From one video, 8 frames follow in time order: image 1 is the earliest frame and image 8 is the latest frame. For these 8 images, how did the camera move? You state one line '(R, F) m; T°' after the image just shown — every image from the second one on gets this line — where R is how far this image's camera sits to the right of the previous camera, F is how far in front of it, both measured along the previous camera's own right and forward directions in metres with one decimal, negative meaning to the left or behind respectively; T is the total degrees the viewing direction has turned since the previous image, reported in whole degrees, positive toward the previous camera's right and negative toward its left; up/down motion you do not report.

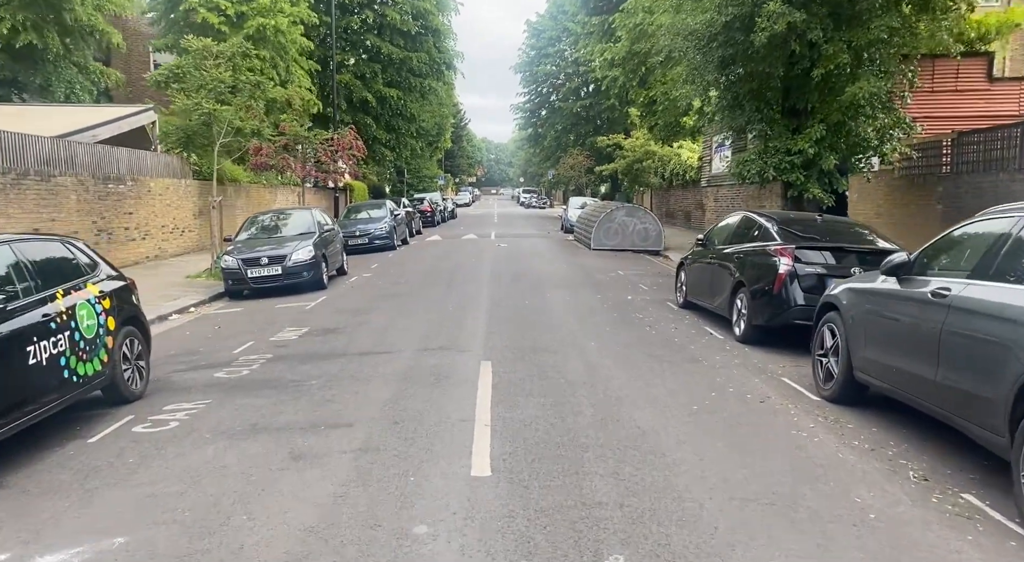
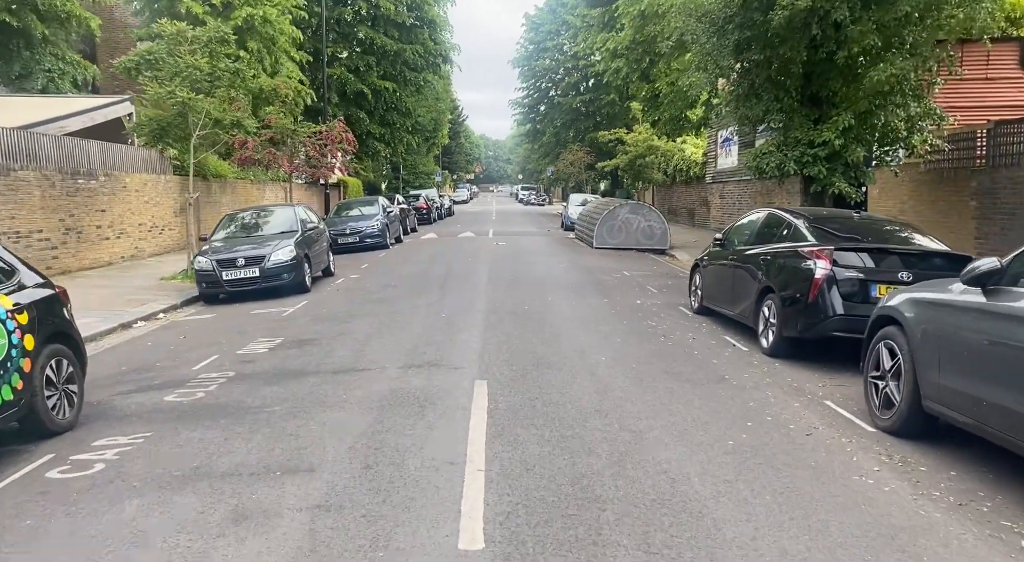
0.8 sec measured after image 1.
(0.0, +1.0) m; 0°
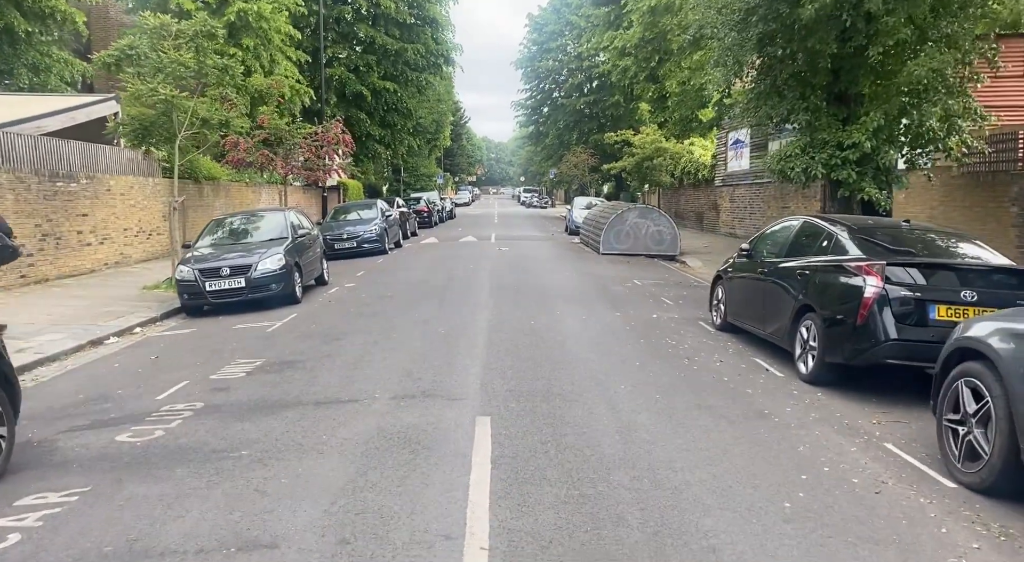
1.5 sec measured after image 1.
(0.0, +0.9) m; 0°
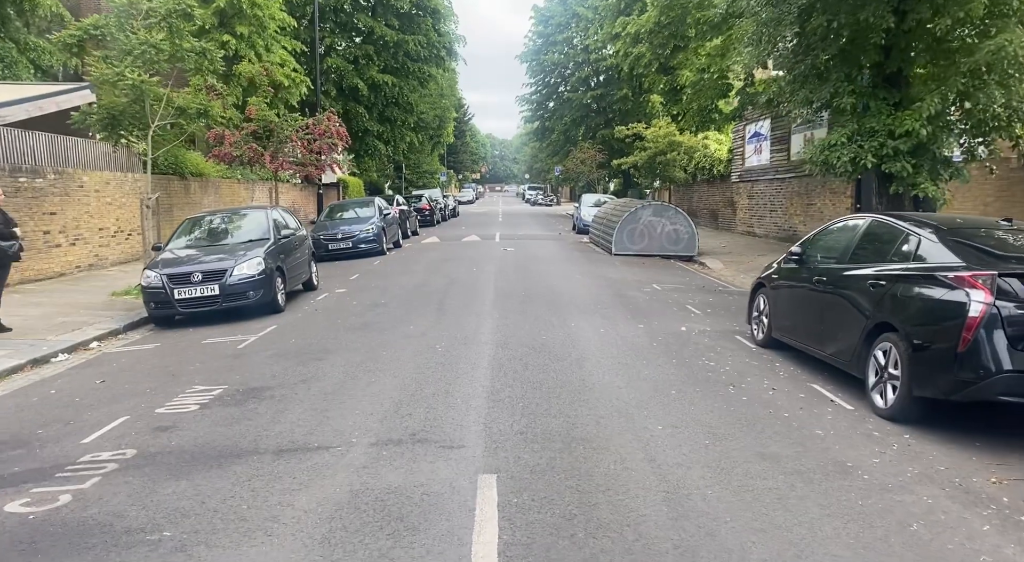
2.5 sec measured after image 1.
(-0.1, +1.3) m; 0°
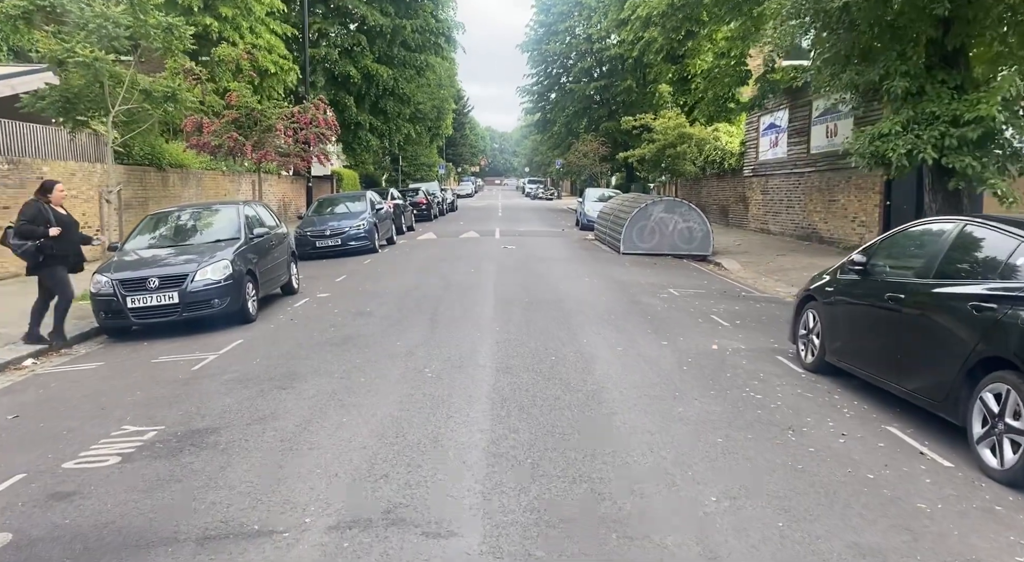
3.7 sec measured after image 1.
(0.0, +1.3) m; 0°
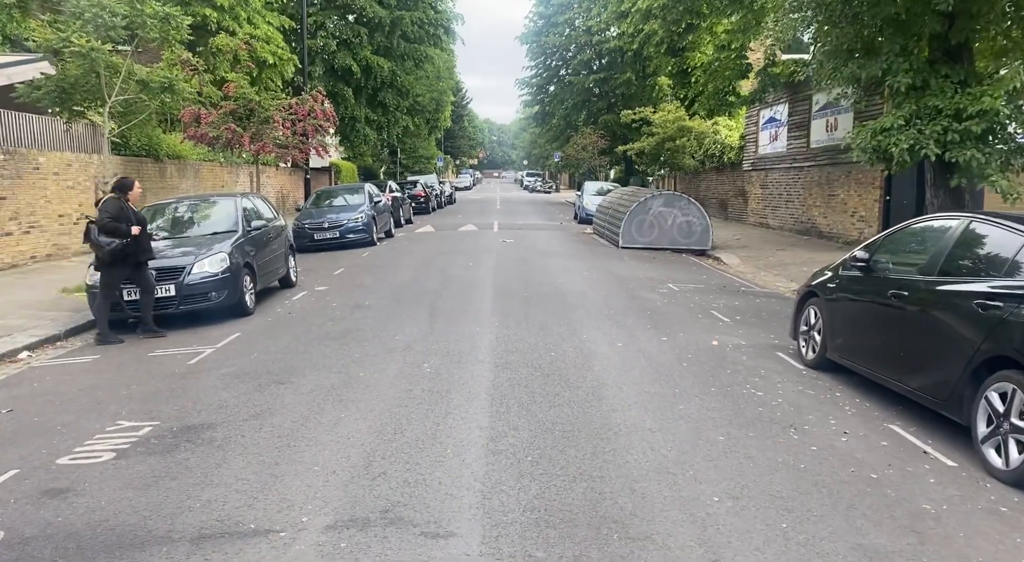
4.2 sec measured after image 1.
(0.0, +0.1) m; 0°
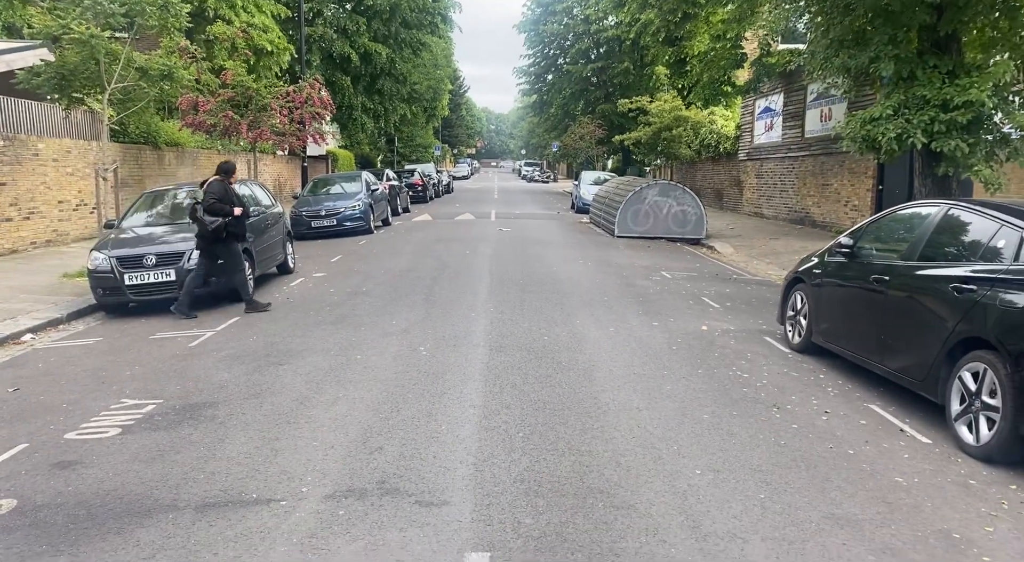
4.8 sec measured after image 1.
(0.0, -0.2) m; 0°
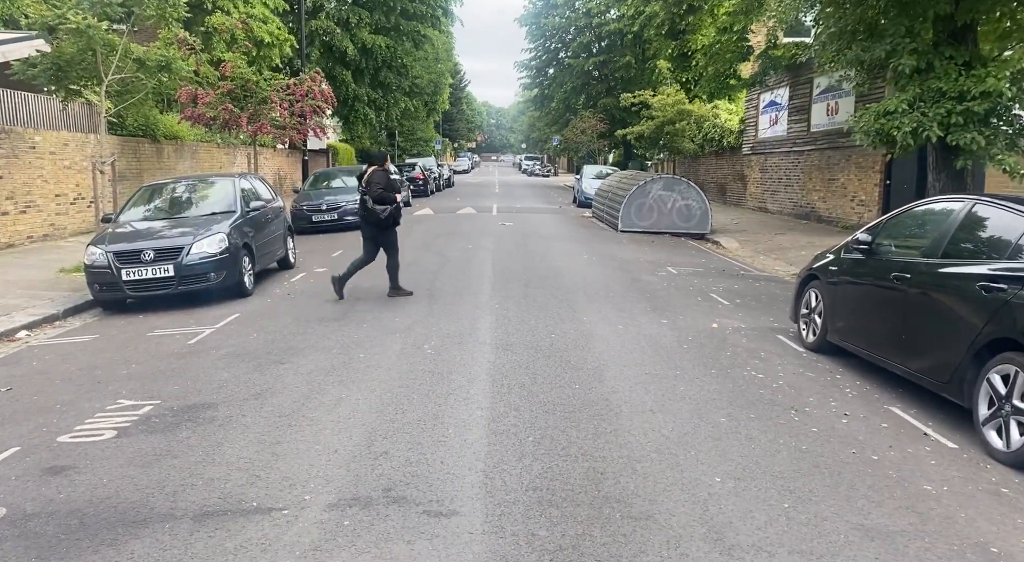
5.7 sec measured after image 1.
(-0.1, +0.2) m; 0°
